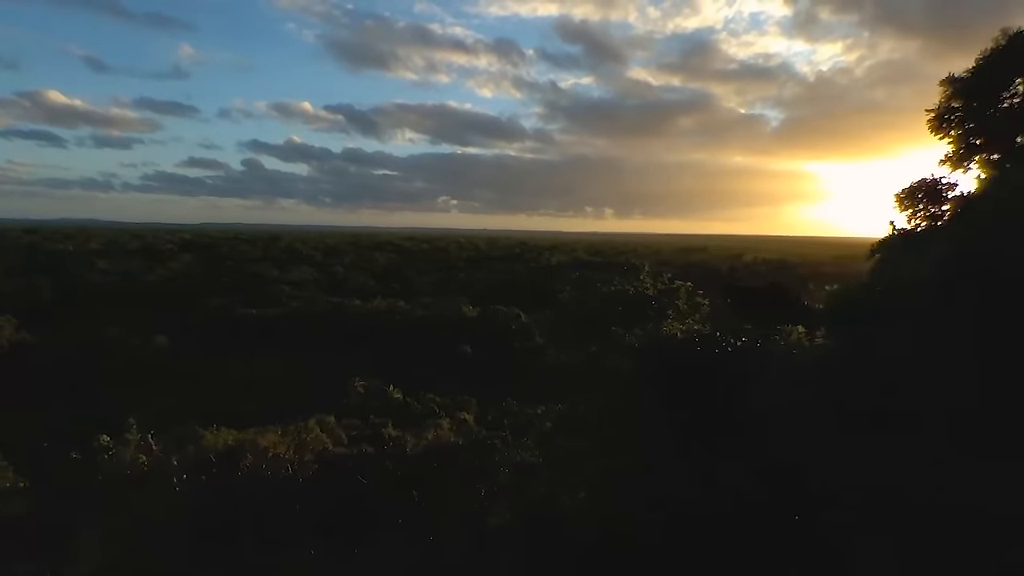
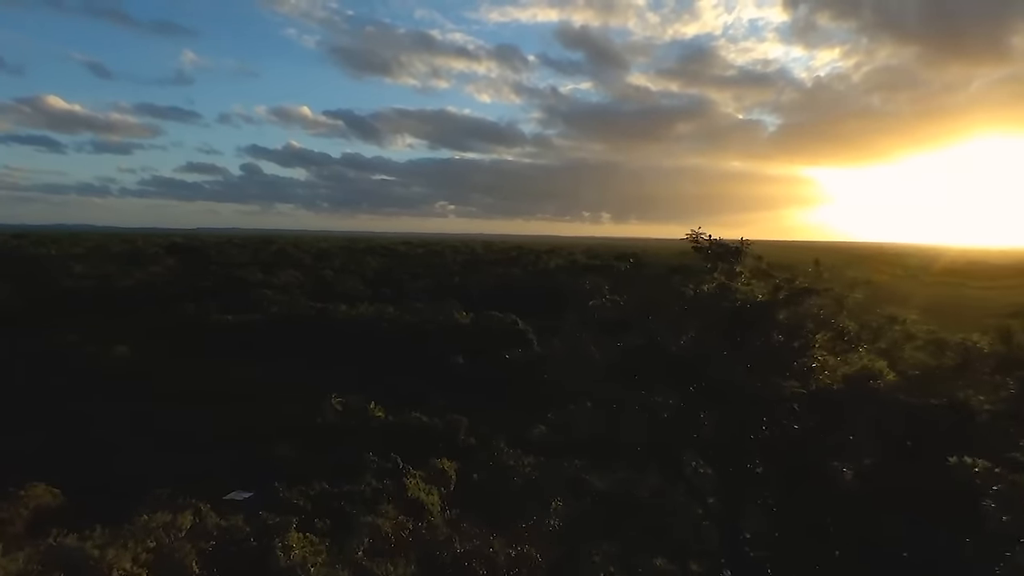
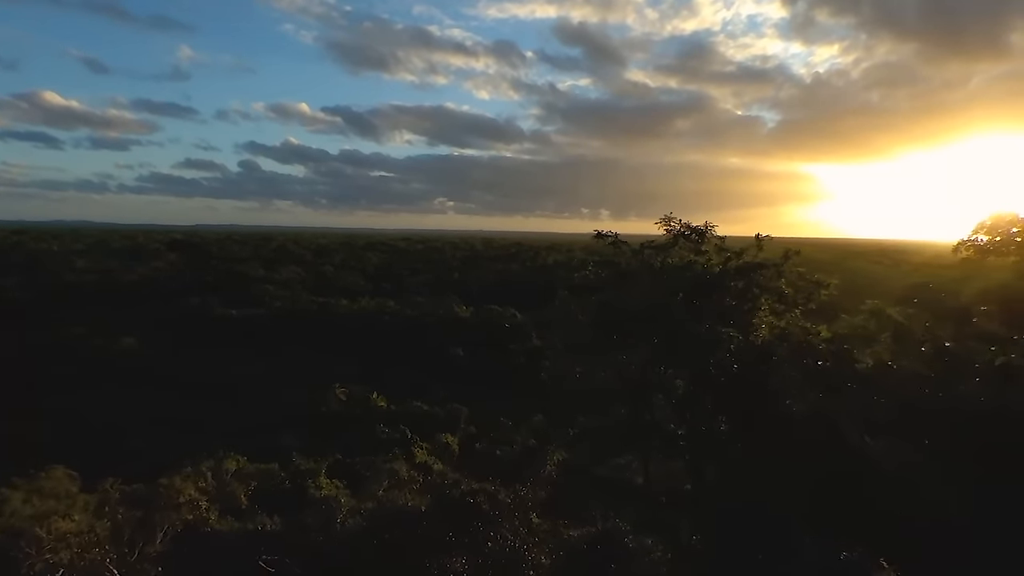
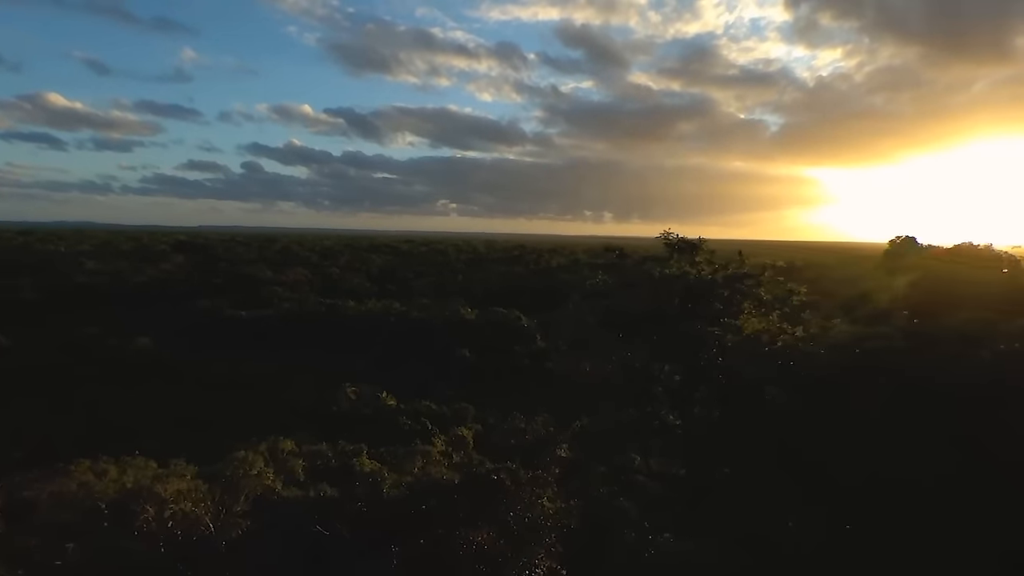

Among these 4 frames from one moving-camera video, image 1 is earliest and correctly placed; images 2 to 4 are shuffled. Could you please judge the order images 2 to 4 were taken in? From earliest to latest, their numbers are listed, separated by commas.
4, 3, 2
